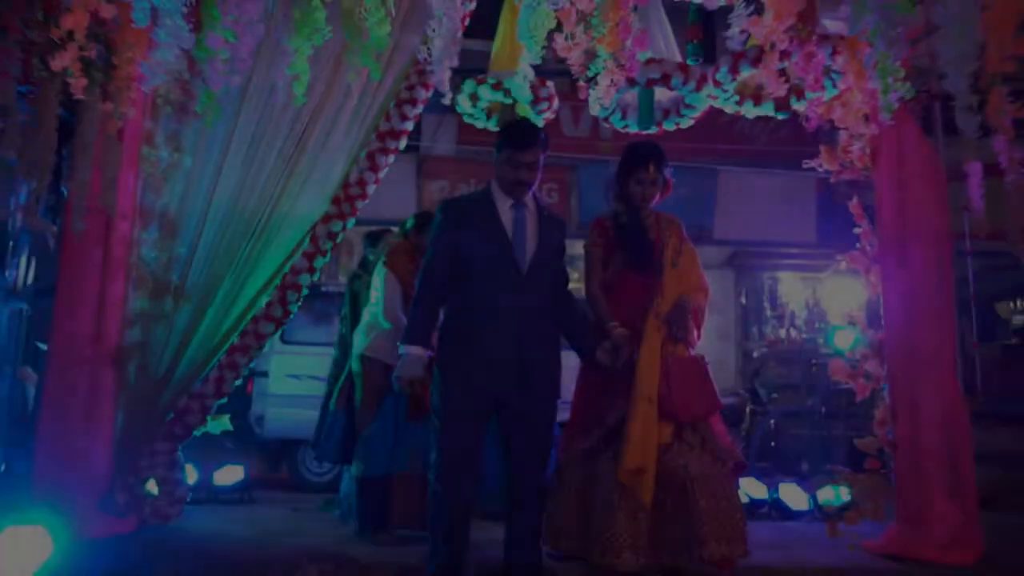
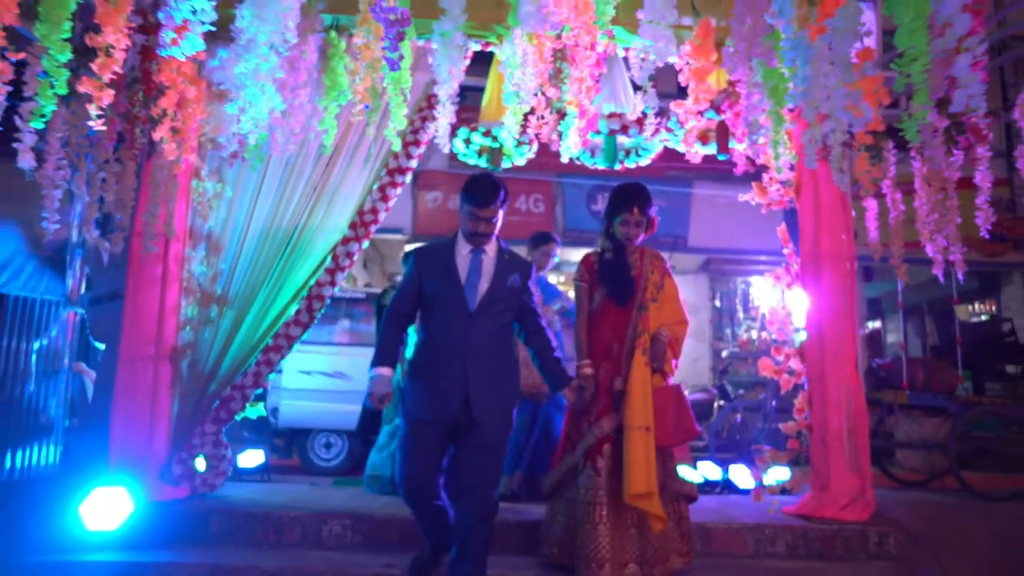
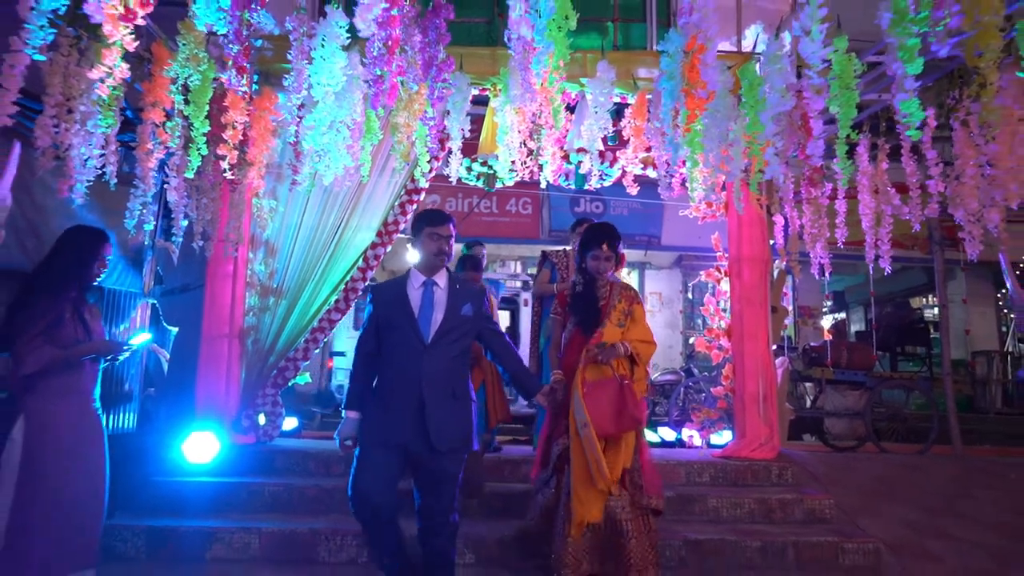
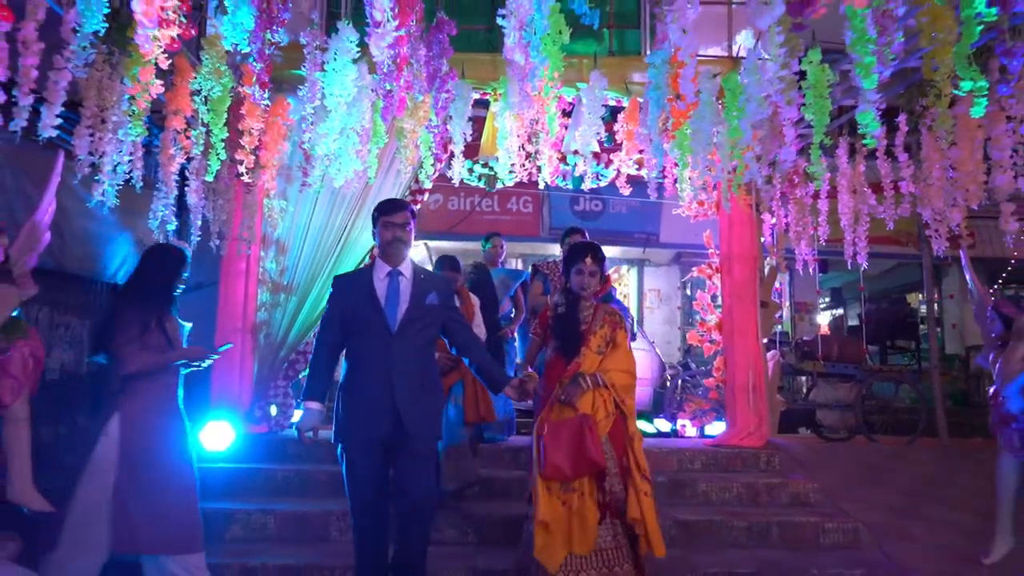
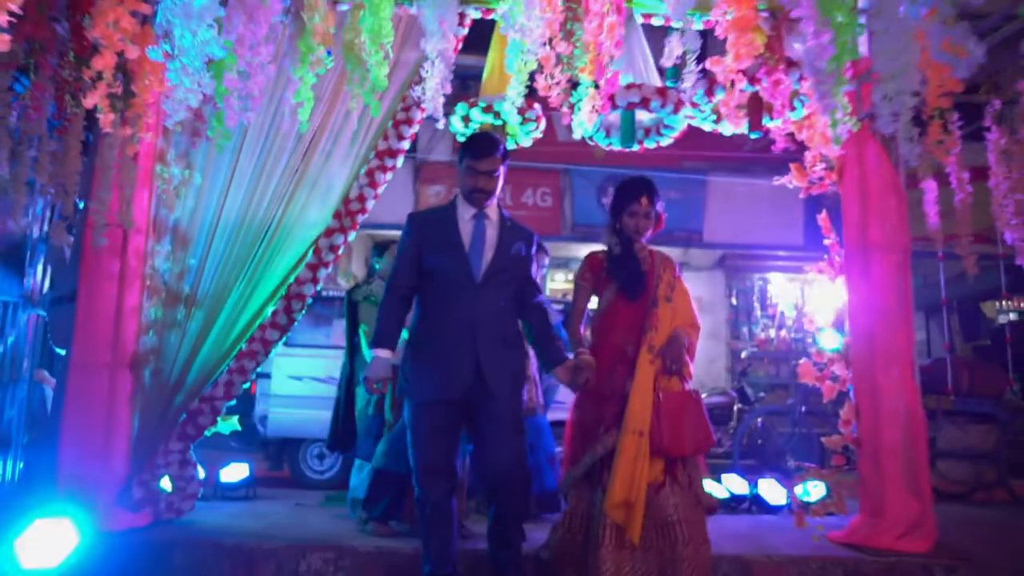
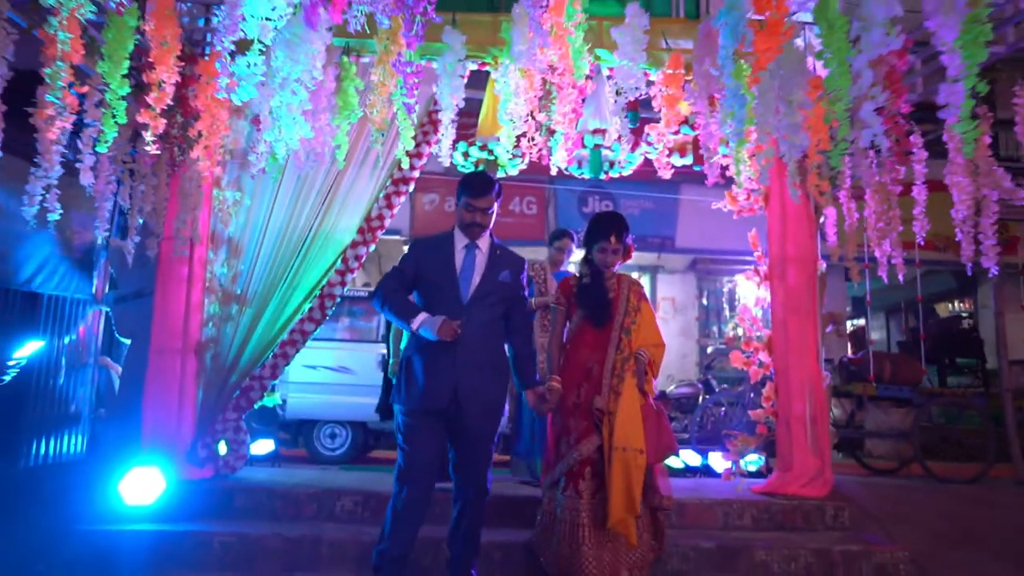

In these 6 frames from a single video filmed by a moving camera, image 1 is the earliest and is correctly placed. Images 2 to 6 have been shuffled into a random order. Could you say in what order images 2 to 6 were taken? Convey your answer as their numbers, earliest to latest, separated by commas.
5, 2, 6, 3, 4
